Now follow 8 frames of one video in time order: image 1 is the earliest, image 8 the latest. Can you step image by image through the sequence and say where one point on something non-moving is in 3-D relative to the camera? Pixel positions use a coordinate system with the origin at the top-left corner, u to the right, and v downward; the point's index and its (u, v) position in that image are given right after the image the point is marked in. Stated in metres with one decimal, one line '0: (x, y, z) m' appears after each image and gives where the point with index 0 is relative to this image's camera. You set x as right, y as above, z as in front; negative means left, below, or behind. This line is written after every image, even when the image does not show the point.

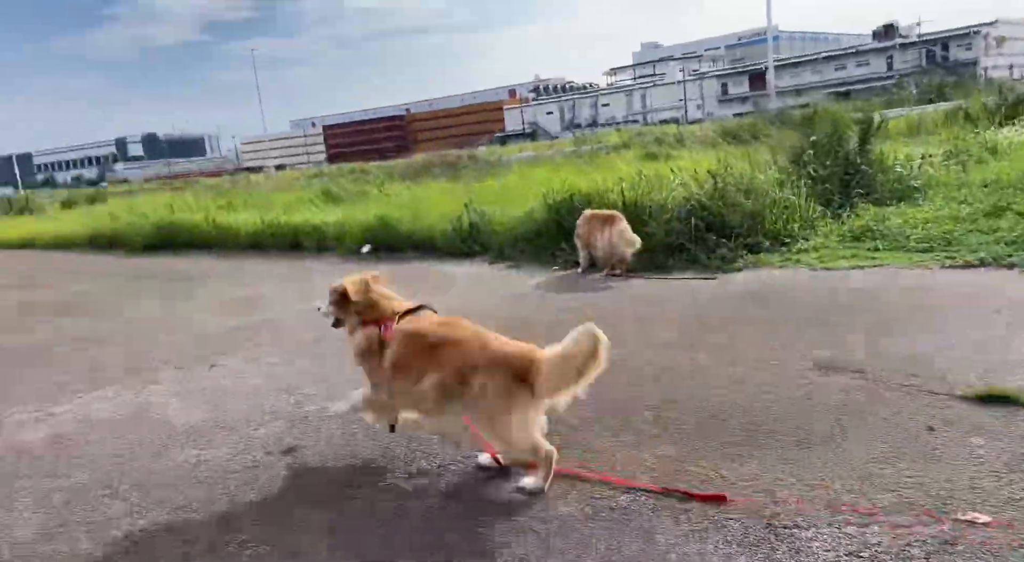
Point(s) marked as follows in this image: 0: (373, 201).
0: (-2.5, +1.4, +12.7) m
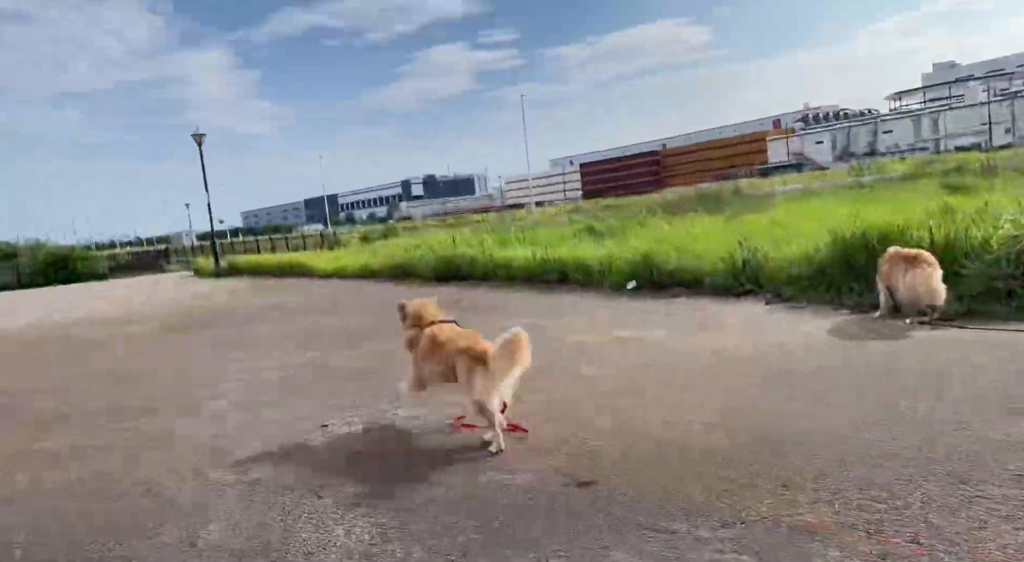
0: (+2.3, +0.8, +12.8) m
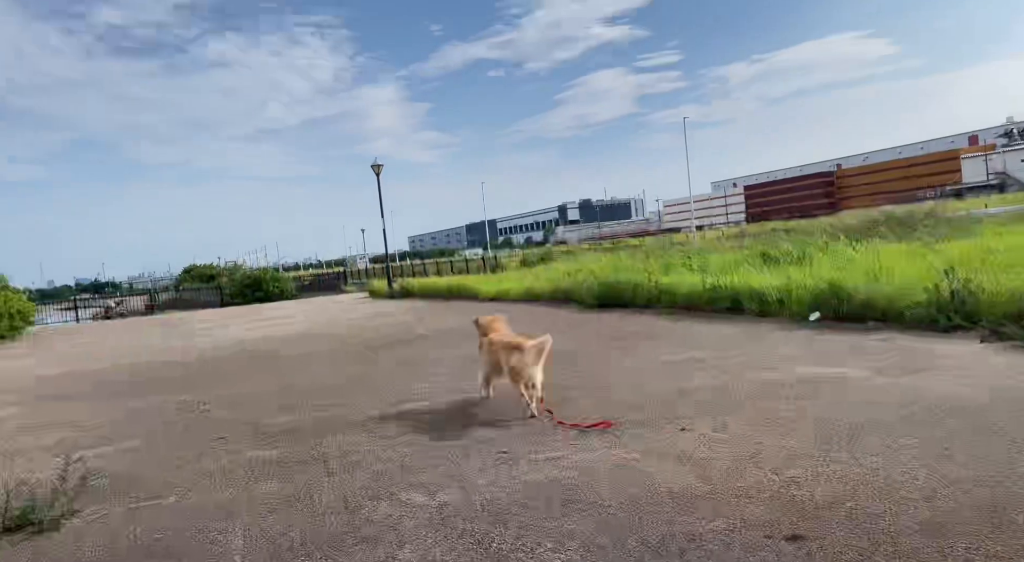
0: (+5.1, +0.3, +11.9) m
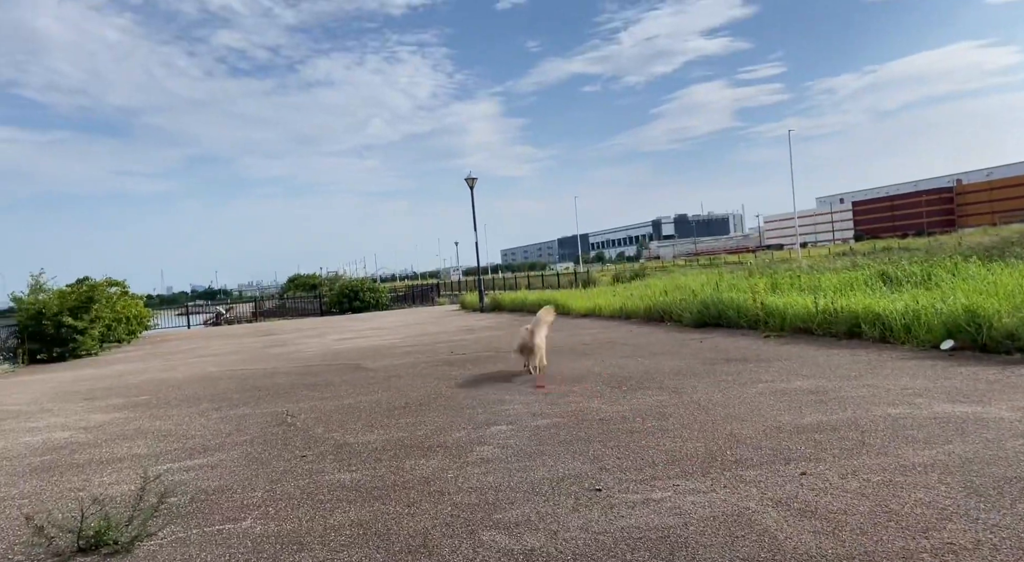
0: (+6.6, -0.1, +10.7) m
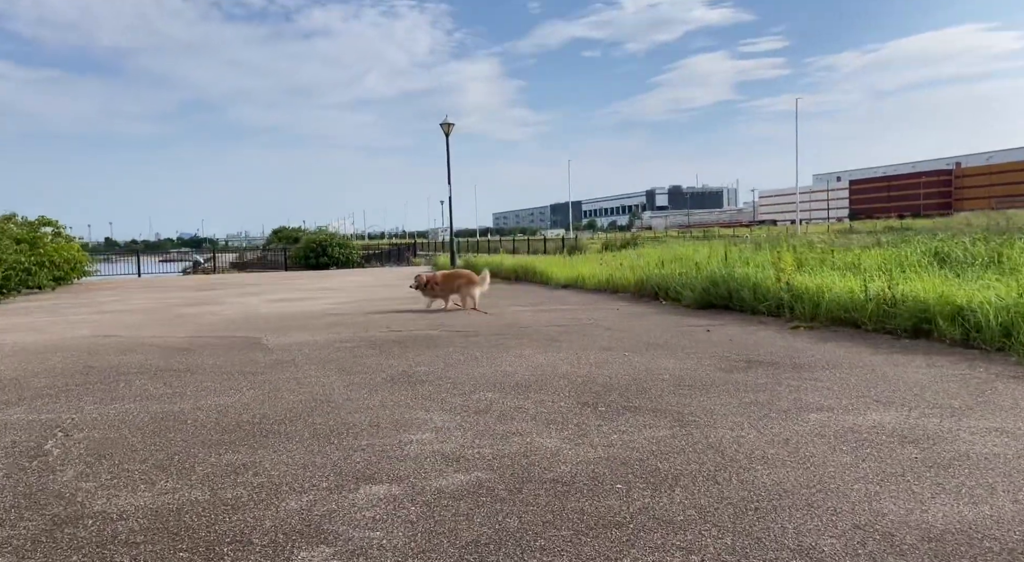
0: (+6.0, +0.1, +8.0) m
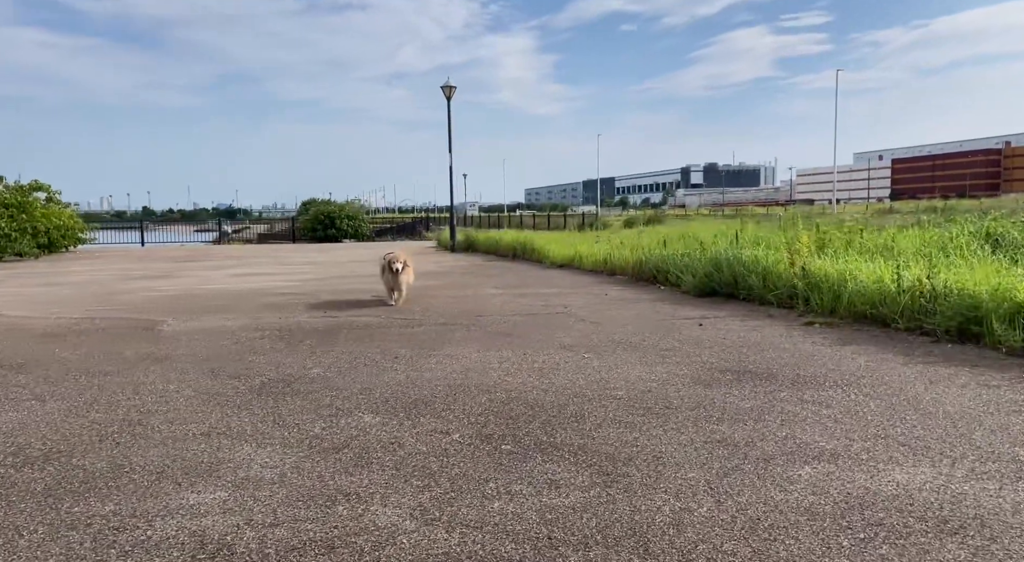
0: (+5.5, +0.1, +6.2) m
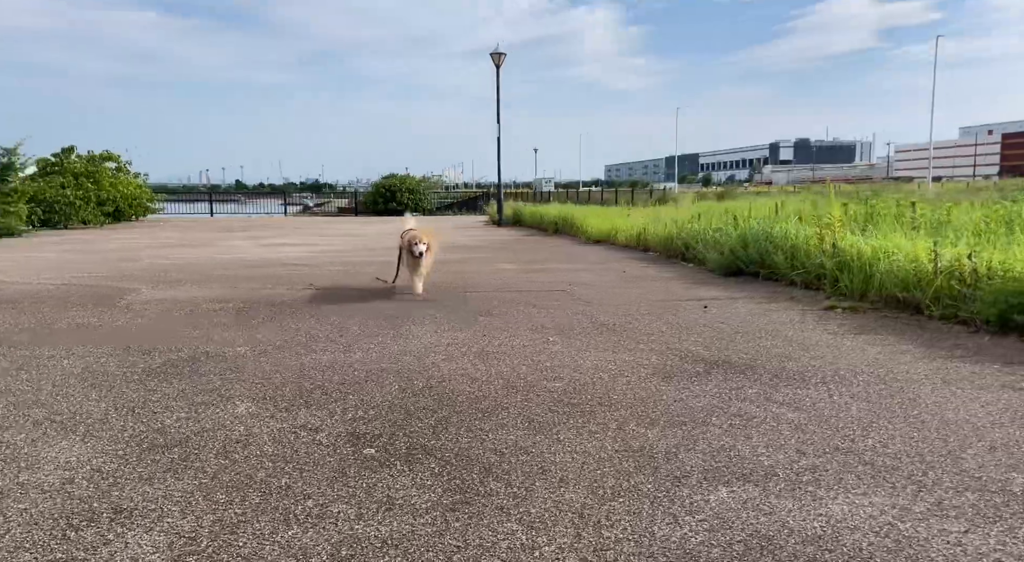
0: (+5.1, +0.3, +5.0) m
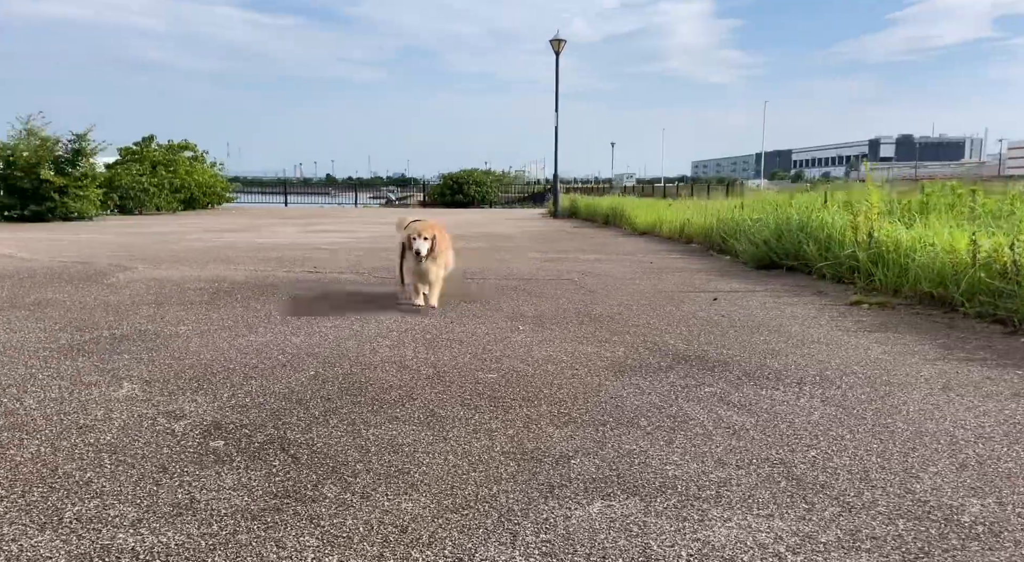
0: (+4.9, +0.3, +4.0) m
